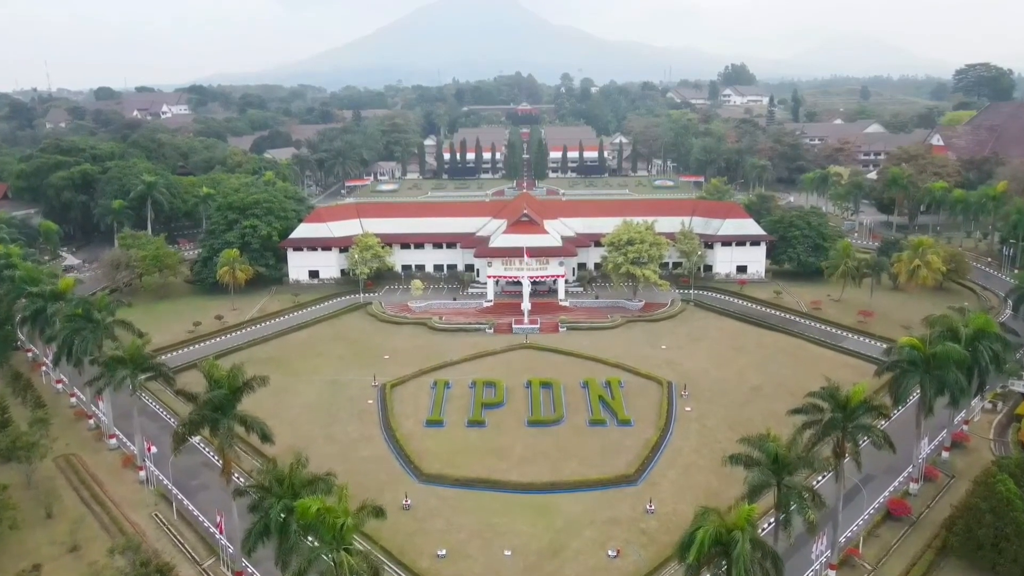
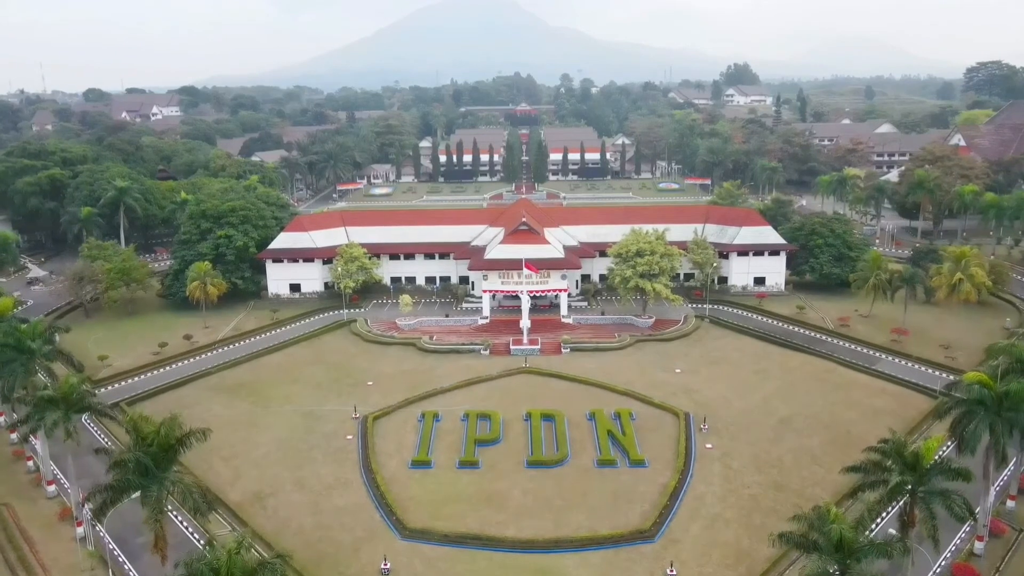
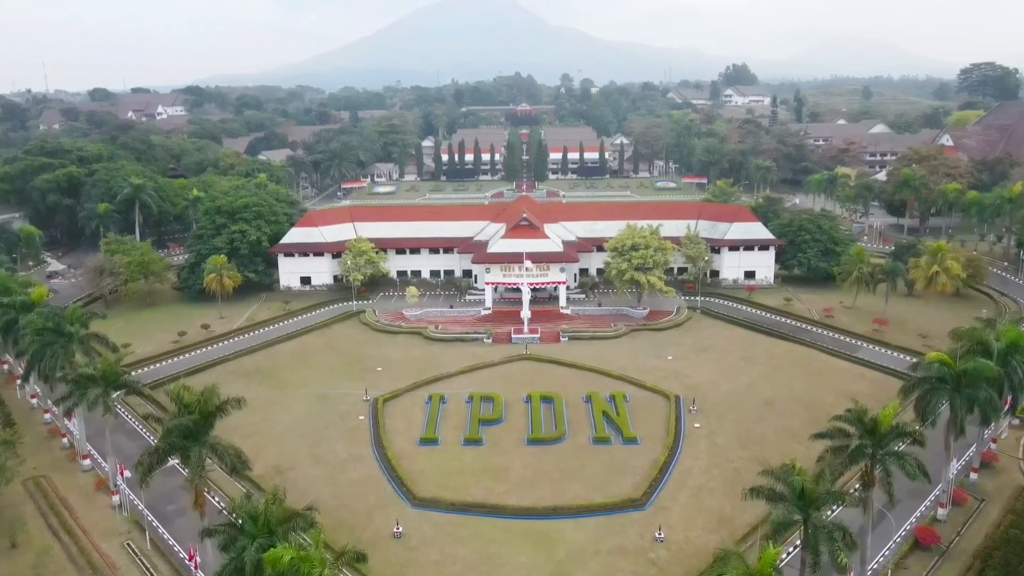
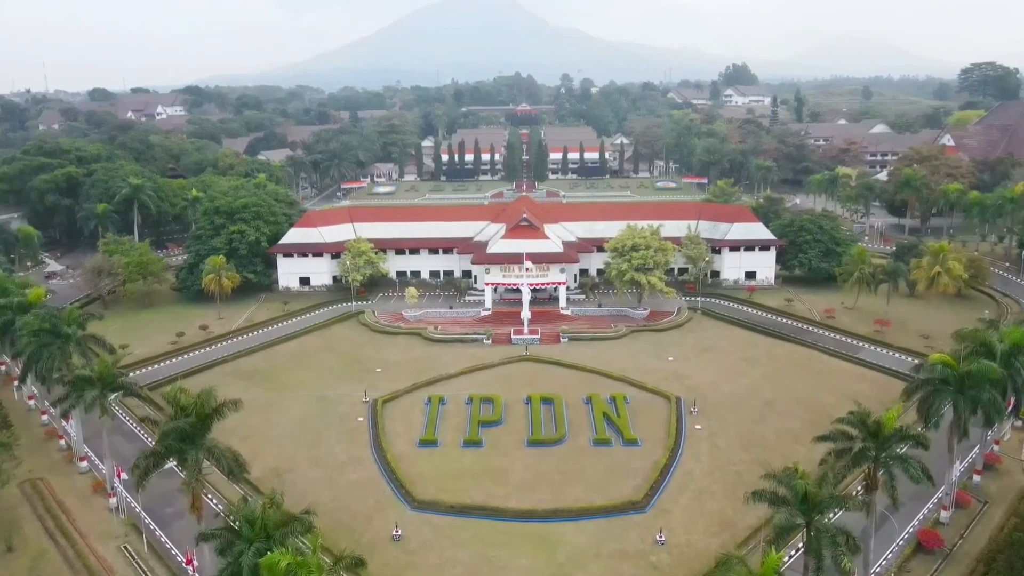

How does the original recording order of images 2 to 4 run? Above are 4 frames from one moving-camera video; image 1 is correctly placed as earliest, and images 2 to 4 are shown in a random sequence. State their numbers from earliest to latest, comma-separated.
3, 4, 2
